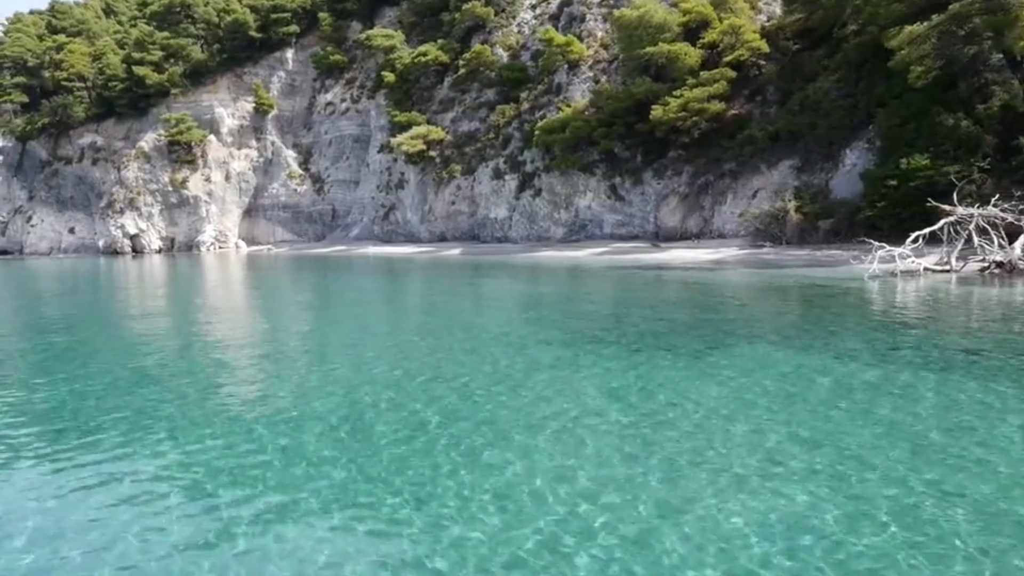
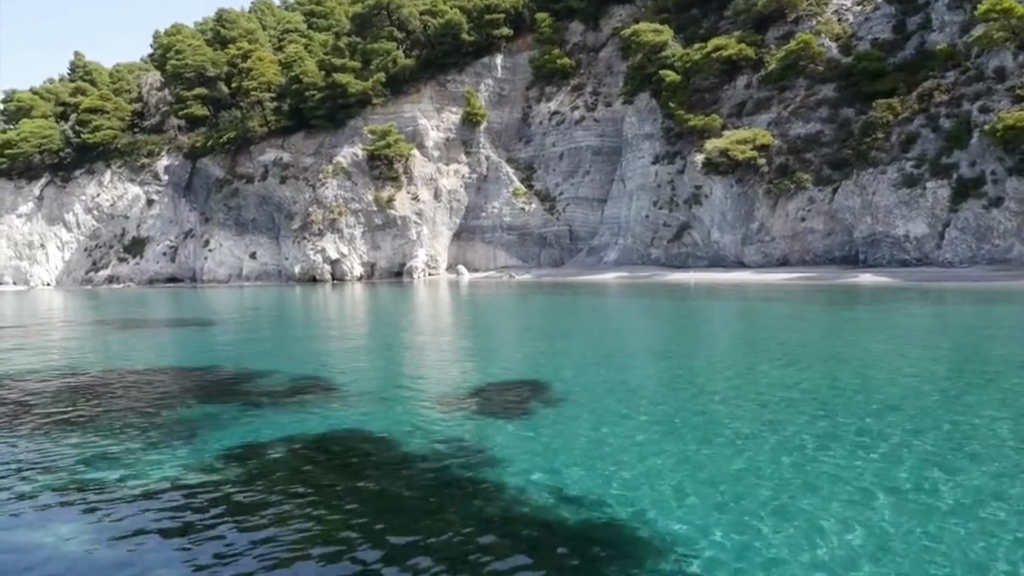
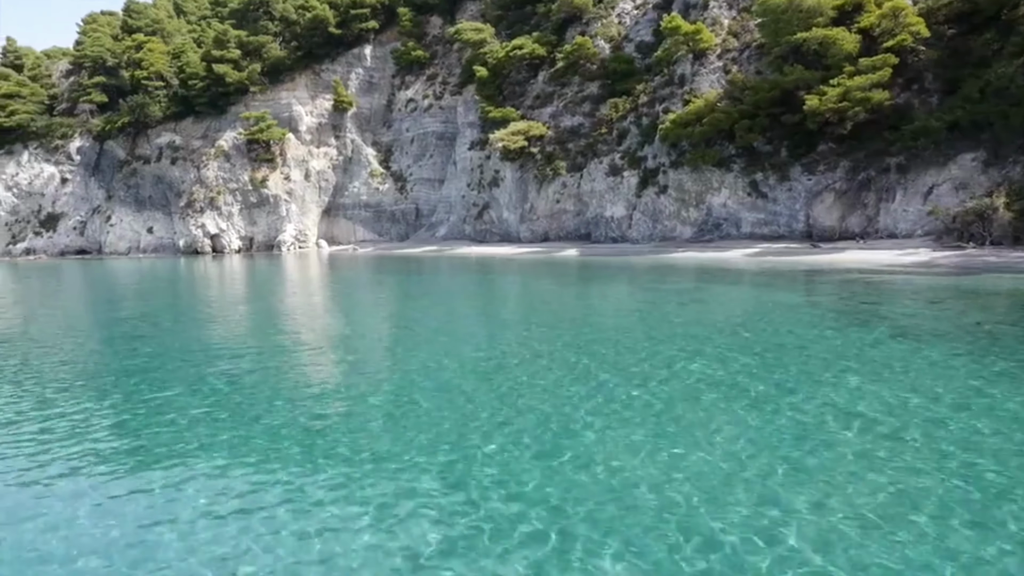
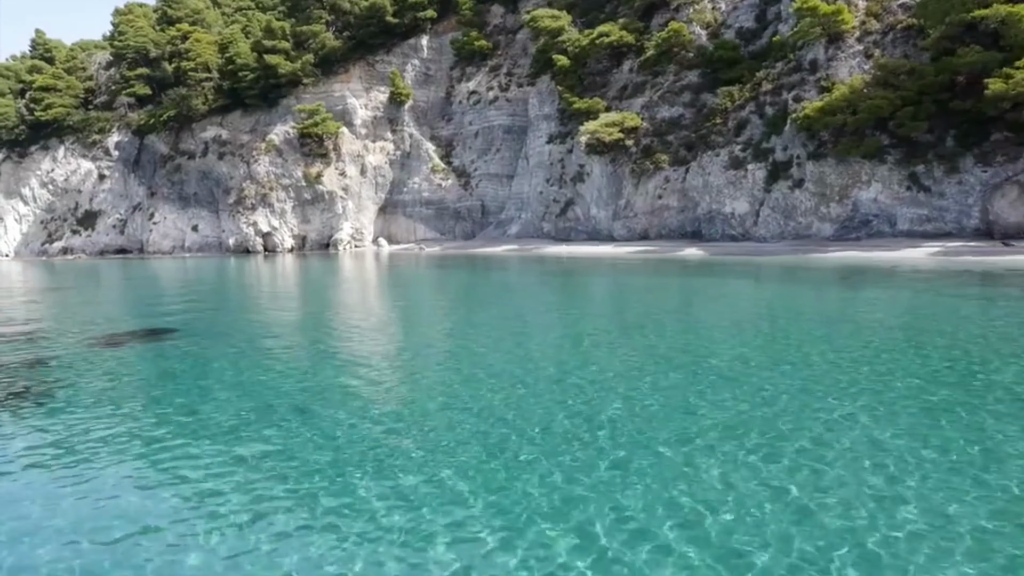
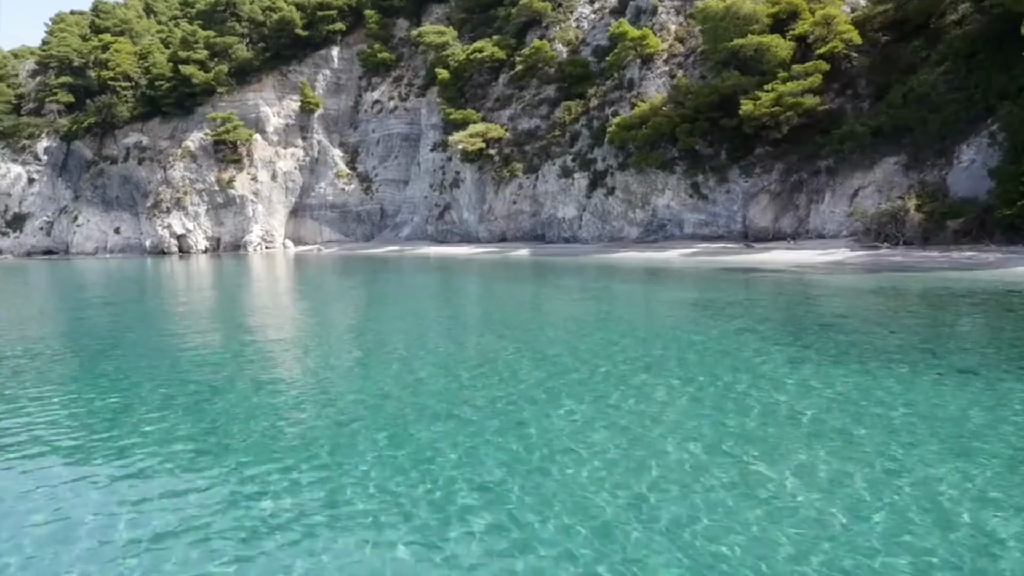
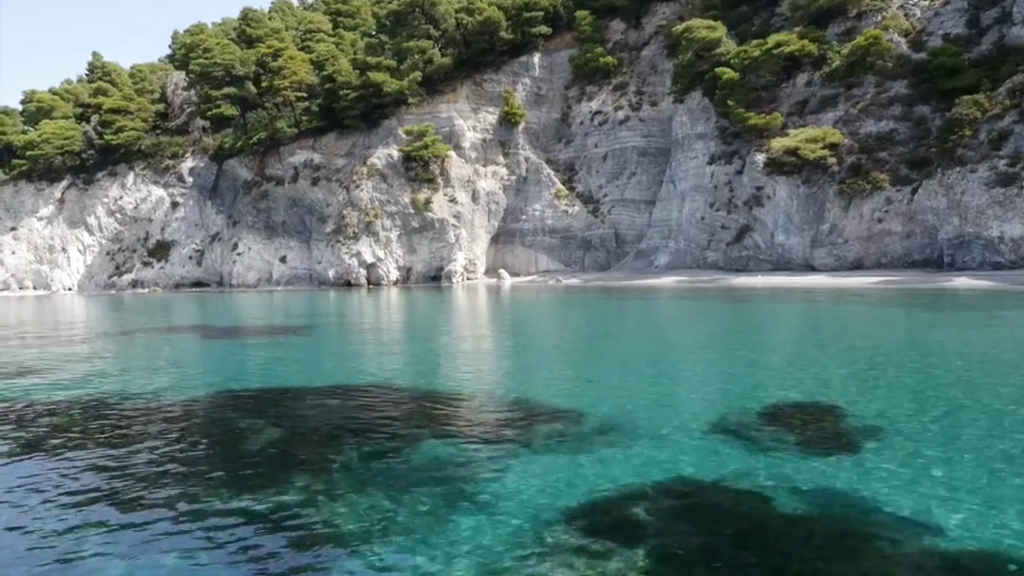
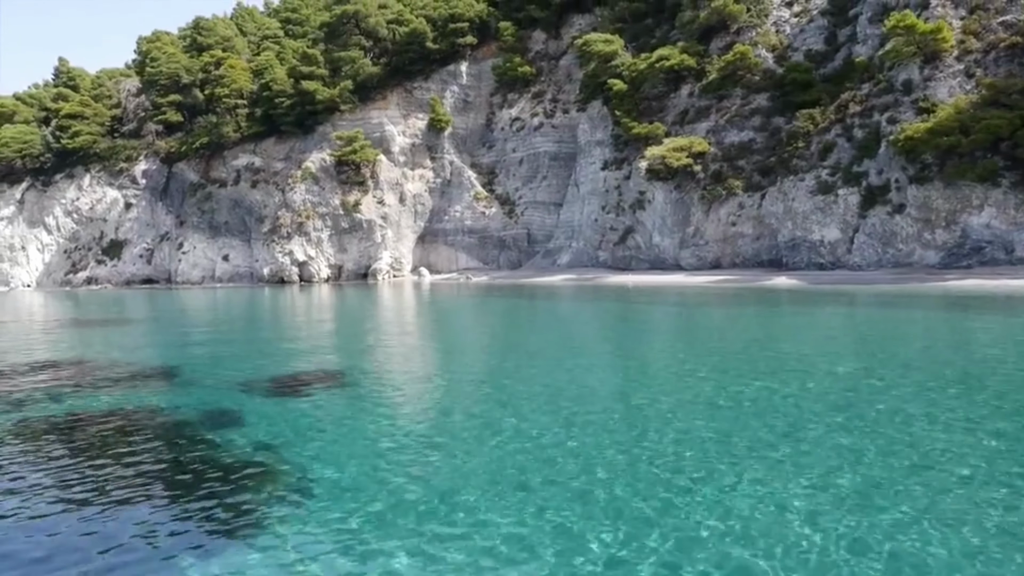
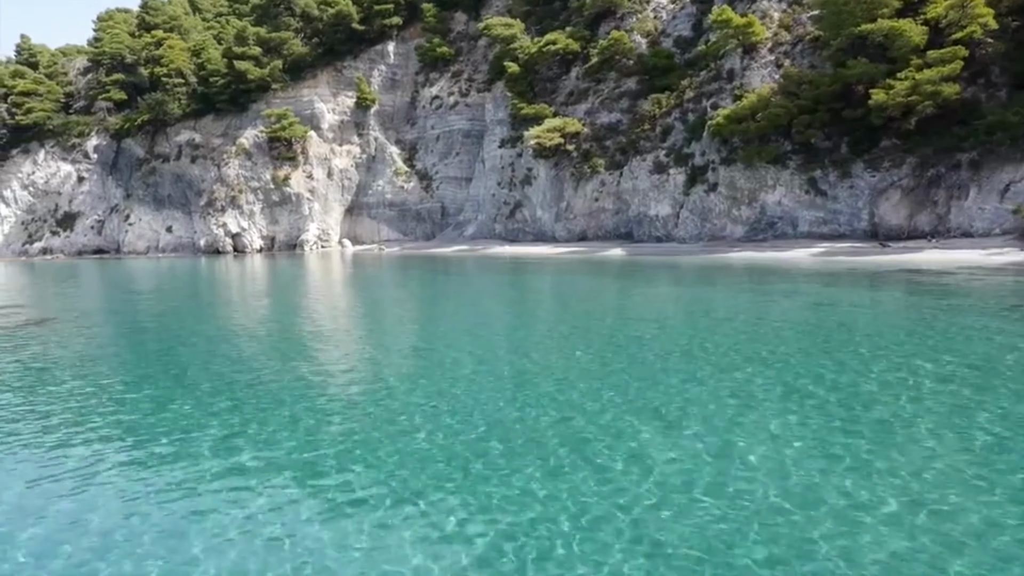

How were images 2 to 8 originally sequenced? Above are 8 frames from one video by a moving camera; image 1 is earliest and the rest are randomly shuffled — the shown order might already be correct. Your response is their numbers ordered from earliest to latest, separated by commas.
5, 3, 8, 4, 7, 2, 6
